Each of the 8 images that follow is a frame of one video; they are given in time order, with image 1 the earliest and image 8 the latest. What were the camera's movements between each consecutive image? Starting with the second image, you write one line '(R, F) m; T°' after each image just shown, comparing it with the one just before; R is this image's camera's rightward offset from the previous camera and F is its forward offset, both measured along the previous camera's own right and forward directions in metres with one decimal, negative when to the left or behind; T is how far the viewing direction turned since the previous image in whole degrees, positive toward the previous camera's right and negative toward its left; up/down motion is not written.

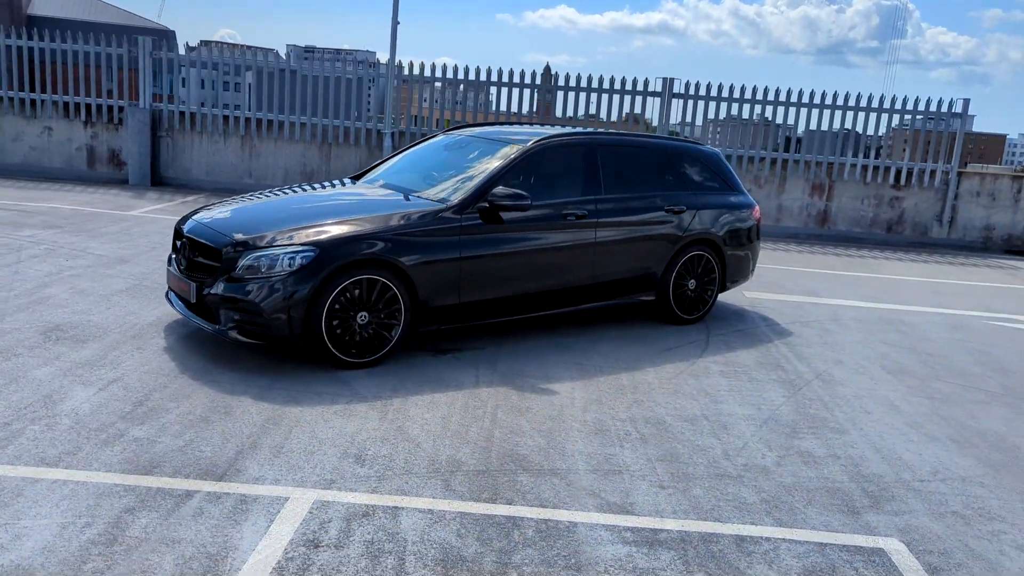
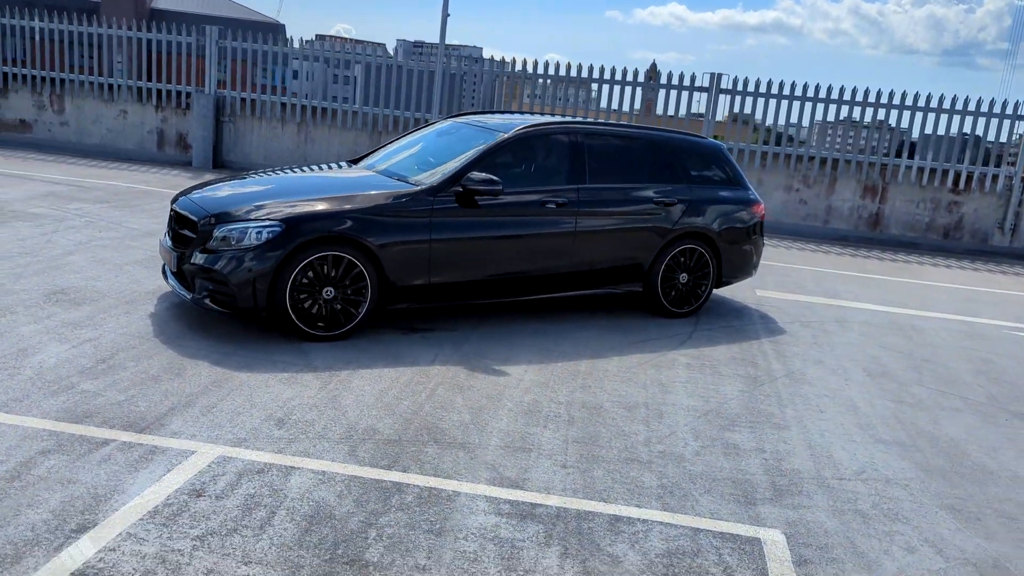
(+0.9, -0.1) m; -6°
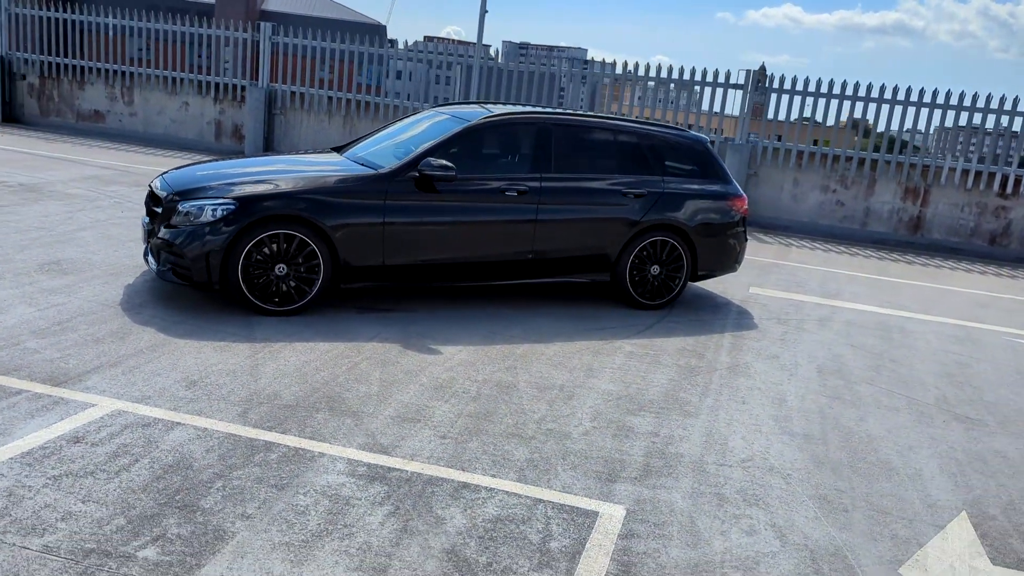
(+1.1, -0.1) m; -6°
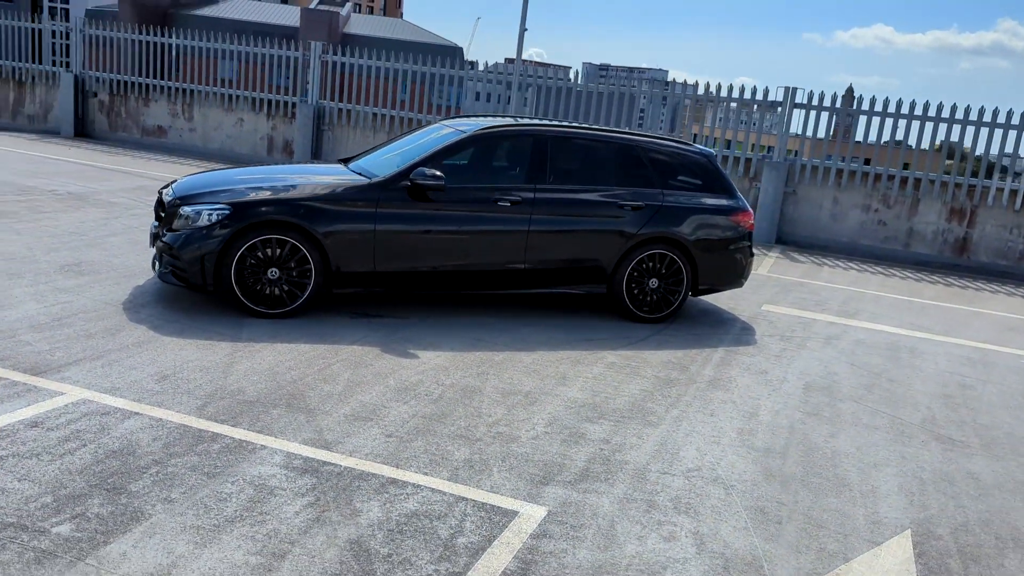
(+0.7, 0.0) m; -5°
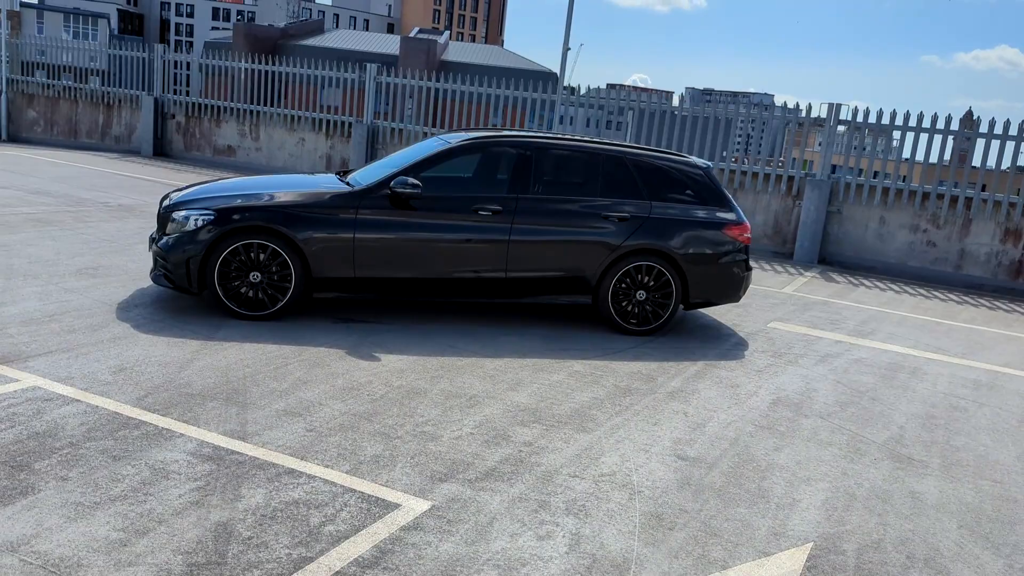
(+0.9, 0.0) m; -6°
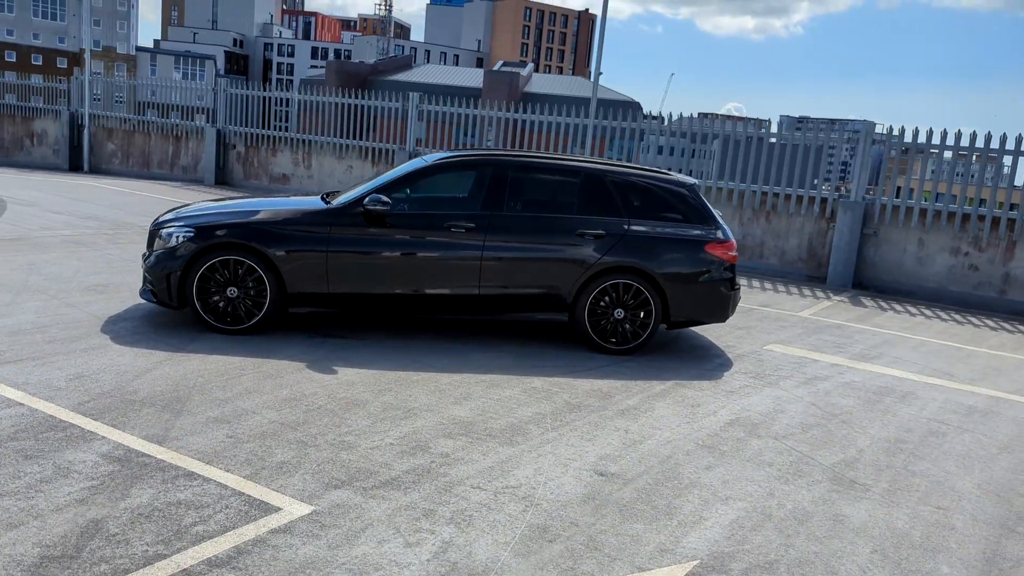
(+0.9, +0.1) m; -6°
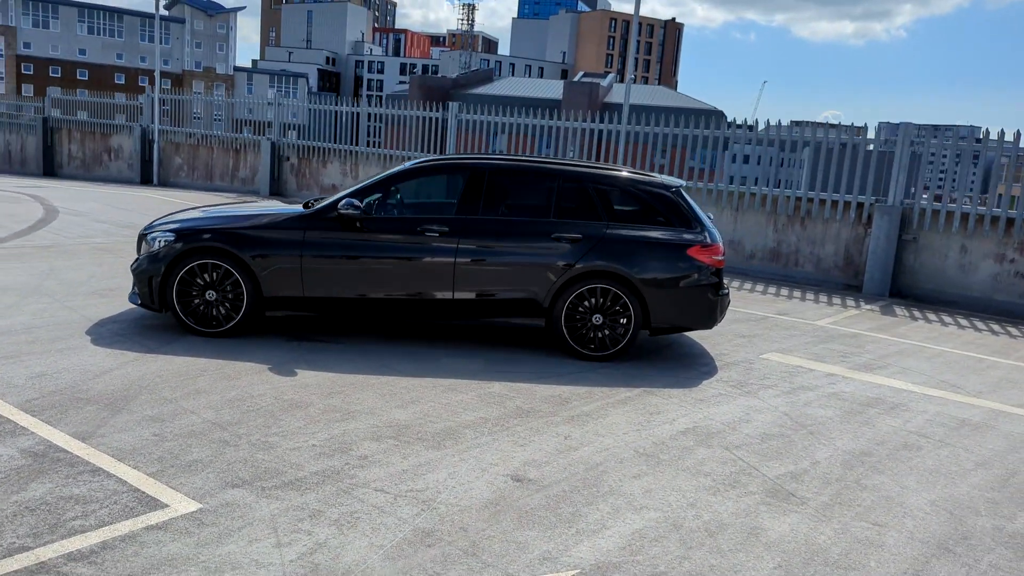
(+0.9, +0.1) m; -5°
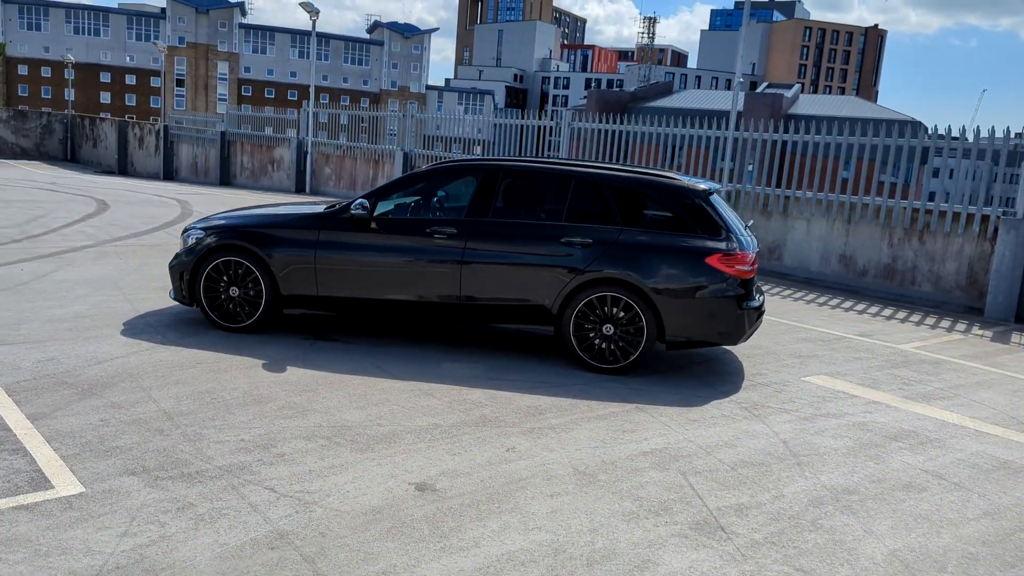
(+1.3, +0.4) m; -11°
